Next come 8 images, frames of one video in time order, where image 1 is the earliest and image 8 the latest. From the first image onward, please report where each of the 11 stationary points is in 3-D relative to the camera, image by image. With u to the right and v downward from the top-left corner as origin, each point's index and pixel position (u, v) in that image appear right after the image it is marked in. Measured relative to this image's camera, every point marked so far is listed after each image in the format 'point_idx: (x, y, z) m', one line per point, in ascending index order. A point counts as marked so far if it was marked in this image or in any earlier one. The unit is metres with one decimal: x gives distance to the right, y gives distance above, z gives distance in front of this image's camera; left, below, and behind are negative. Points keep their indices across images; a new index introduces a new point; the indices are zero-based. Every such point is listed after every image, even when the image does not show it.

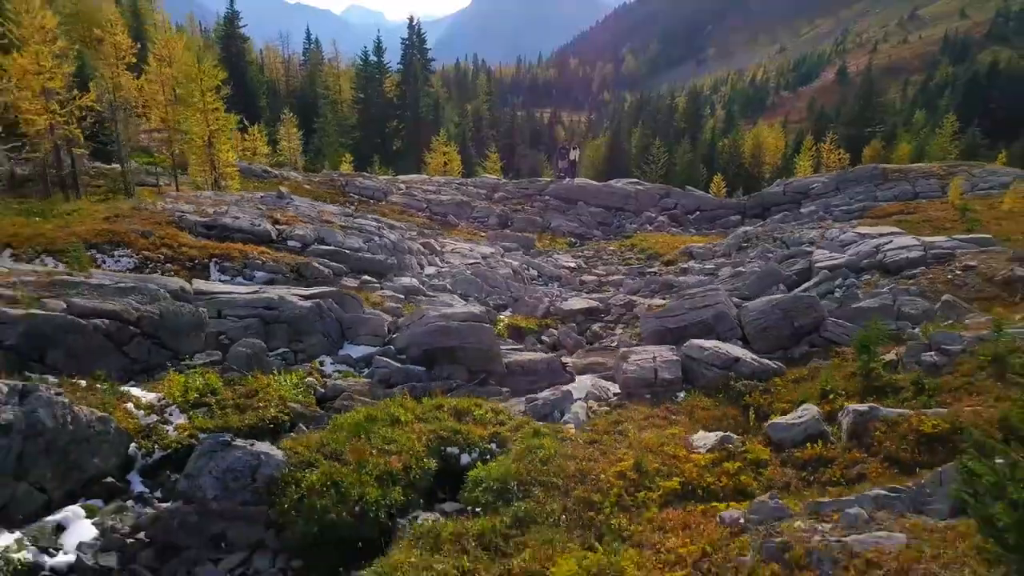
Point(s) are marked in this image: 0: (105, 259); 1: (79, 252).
0: (-13.8, +1.1, +19.5) m
1: (-14.4, +1.2, +19.1) m
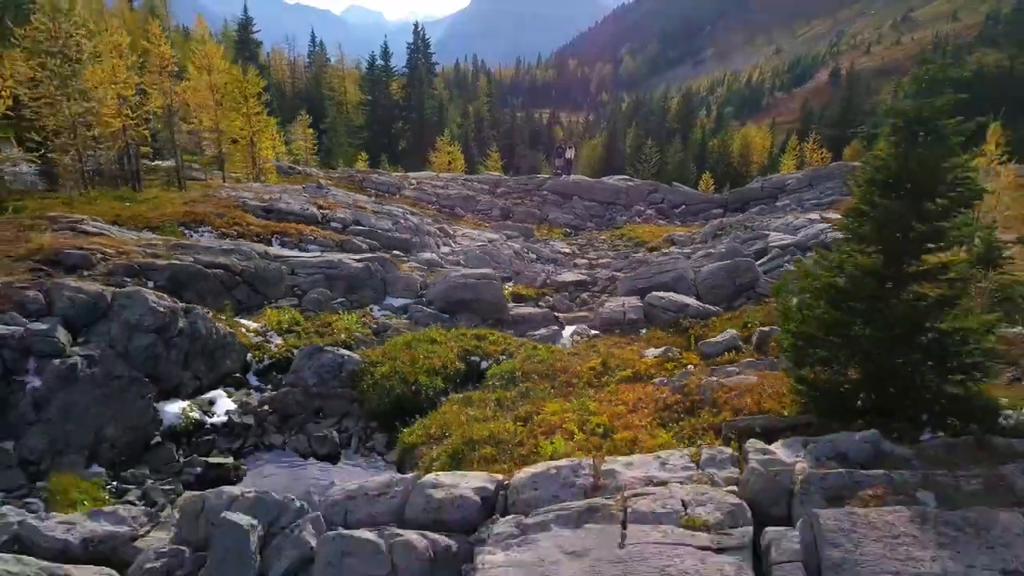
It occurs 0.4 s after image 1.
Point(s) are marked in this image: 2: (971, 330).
0: (-13.7, +2.4, +24.7) m
1: (-14.3, +2.6, +24.3) m
2: (+7.9, -0.7, +9.9) m
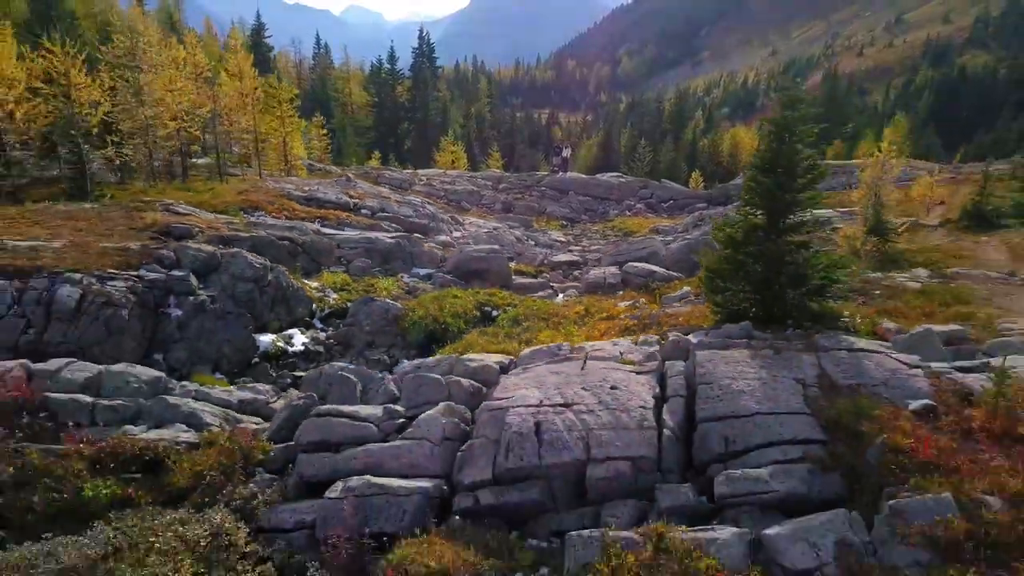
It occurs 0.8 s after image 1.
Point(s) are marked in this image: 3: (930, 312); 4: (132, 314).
0: (-13.5, +3.8, +30.0) m
1: (-14.1, +4.0, +29.6) m
2: (+8.1, +0.7, +15.2) m
3: (+11.5, -0.9, +15.9) m
4: (-12.0, -0.8, +18.1) m
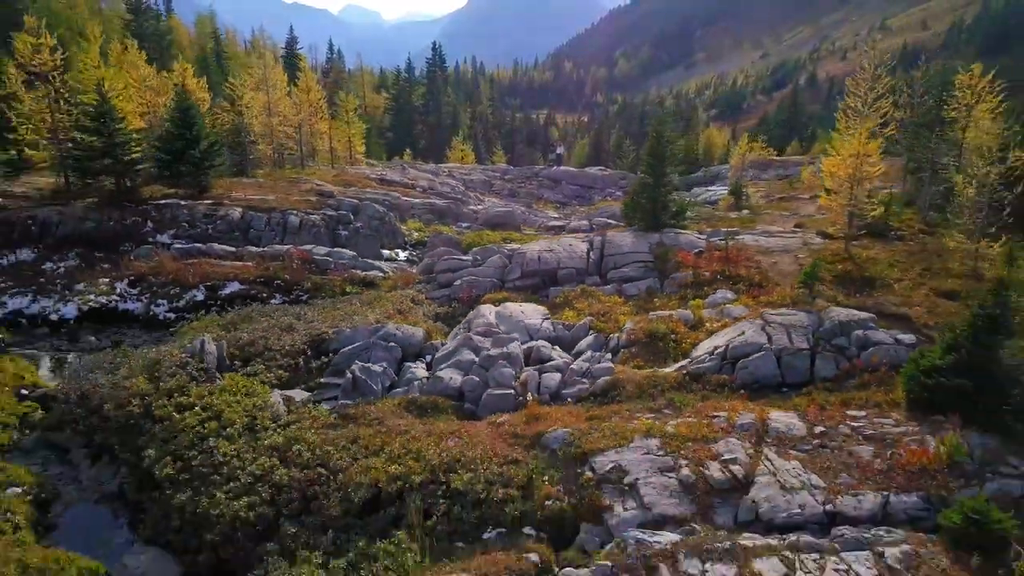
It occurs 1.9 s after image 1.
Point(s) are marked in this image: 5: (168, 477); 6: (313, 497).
0: (-12.8, +8.0, +46.1) m
1: (-13.4, +8.2, +45.6) m
2: (+8.9, +4.8, +31.4) m
3: (+12.2, +3.3, +32.0) m
4: (-11.3, +3.4, +34.2) m
5: (-9.3, -5.2, +15.8) m
6: (-5.0, -5.2, +14.4) m
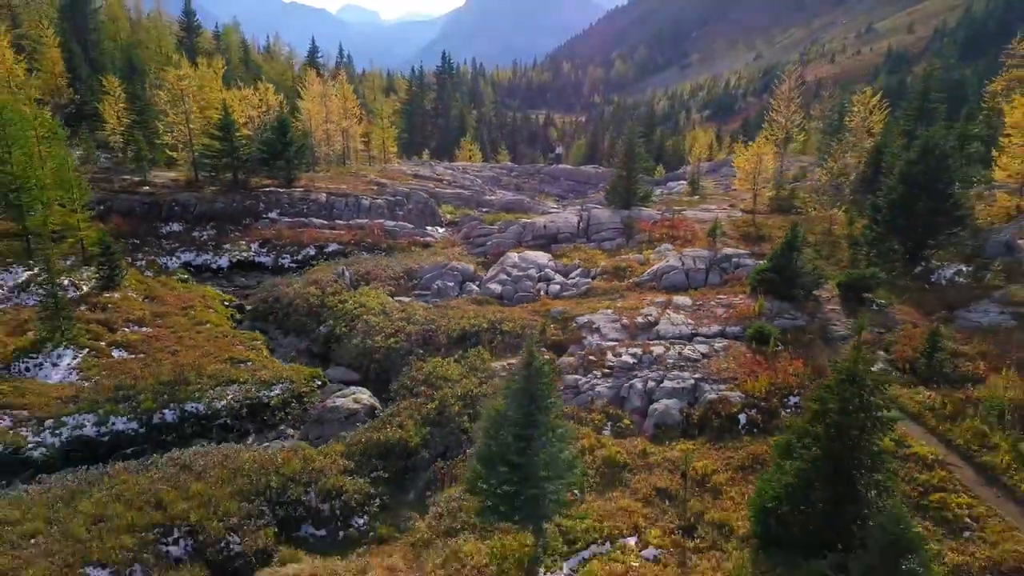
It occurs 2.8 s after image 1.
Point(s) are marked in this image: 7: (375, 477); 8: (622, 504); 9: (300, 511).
0: (-11.9, +10.9, +58.6) m
1: (-12.4, +11.1, +58.1) m
2: (+9.9, +7.7, +43.9) m
3: (+13.2, +6.2, +44.6) m
4: (-10.3, +6.3, +46.7) m
5: (-8.3, -2.3, +28.3) m
6: (-4.0, -2.3, +27.0) m
7: (-4.7, -6.5, +19.7) m
8: (+3.4, -6.5, +17.5) m
9: (-6.8, -7.0, +18.3) m
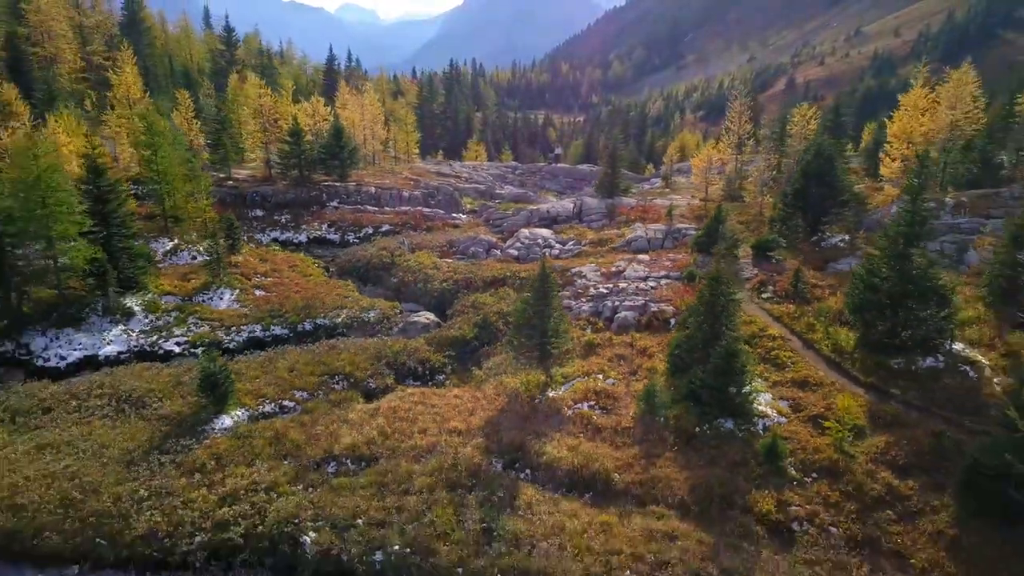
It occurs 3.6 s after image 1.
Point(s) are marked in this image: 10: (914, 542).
0: (-10.9, +13.7, +71.0) m
1: (-11.5, +13.8, +70.5) m
2: (+10.8, +10.5, +56.4) m
3: (+14.2, +8.9, +57.1) m
4: (-9.3, +9.0, +59.1) m
5: (-7.3, +0.4, +40.7) m
6: (-2.9, +0.4, +39.4) m
7: (-3.7, -3.7, +32.2) m
8: (+4.4, -3.8, +30.0) m
9: (-5.8, -4.3, +30.7) m
10: (+13.4, -8.7, +19.0) m
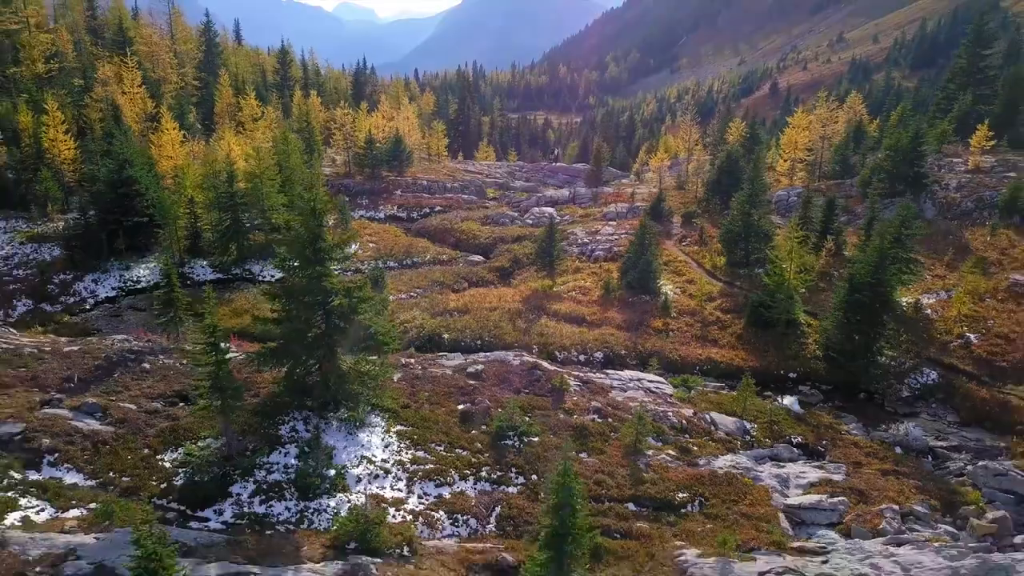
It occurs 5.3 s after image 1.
0: (-9.1, +18.7, +94.1) m
1: (-9.7, +18.9, +93.6) m
2: (+12.7, +15.6, +79.6) m
3: (+16.1, +14.0, +80.3) m
4: (-7.5, +14.1, +82.2) m
5: (-5.3, +5.5, +63.9) m
6: (-1.0, +5.4, +62.5) m
7: (-1.7, +1.3, +55.3) m
8: (+6.4, +1.2, +53.2) m
9: (-3.8, +0.7, +53.8) m
10: (+15.4, -3.6, +42.2) m
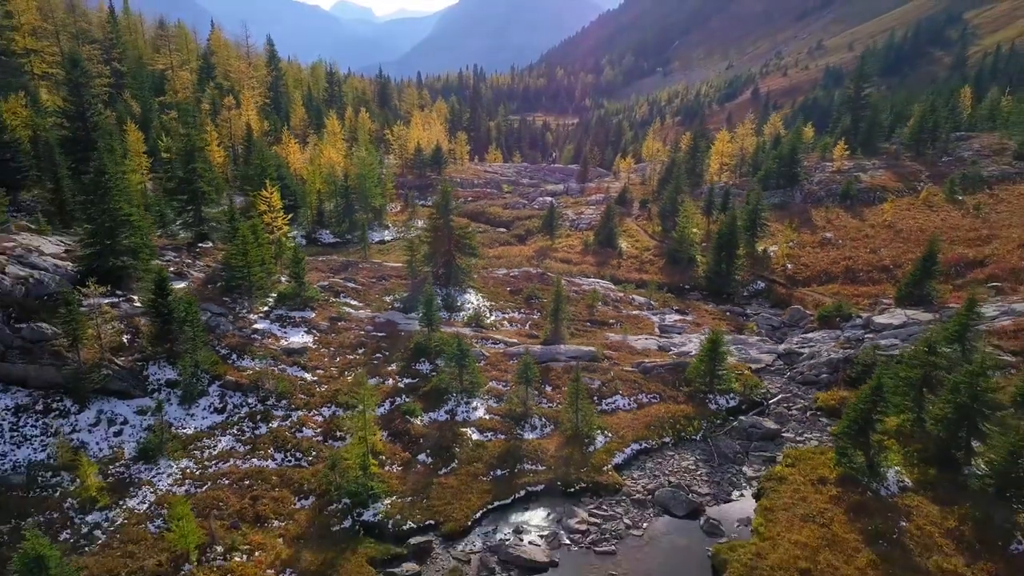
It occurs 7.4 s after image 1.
0: (-7.1, +24.9, +124.6) m
1: (-7.7, +25.1, +124.1) m
2: (+14.8, +21.7, +110.1) m
3: (+18.1, +20.2, +110.8) m
4: (-5.4, +20.2, +112.7) m
5: (-3.2, +11.6, +94.4) m
6: (+1.1, +11.5, +93.1) m
7: (+0.4, +7.4, +85.8) m
8: (+8.6, +7.3, +83.7) m
9: (-1.6, +6.8, +84.3) m
10: (+17.6, +2.5, +72.8) m
